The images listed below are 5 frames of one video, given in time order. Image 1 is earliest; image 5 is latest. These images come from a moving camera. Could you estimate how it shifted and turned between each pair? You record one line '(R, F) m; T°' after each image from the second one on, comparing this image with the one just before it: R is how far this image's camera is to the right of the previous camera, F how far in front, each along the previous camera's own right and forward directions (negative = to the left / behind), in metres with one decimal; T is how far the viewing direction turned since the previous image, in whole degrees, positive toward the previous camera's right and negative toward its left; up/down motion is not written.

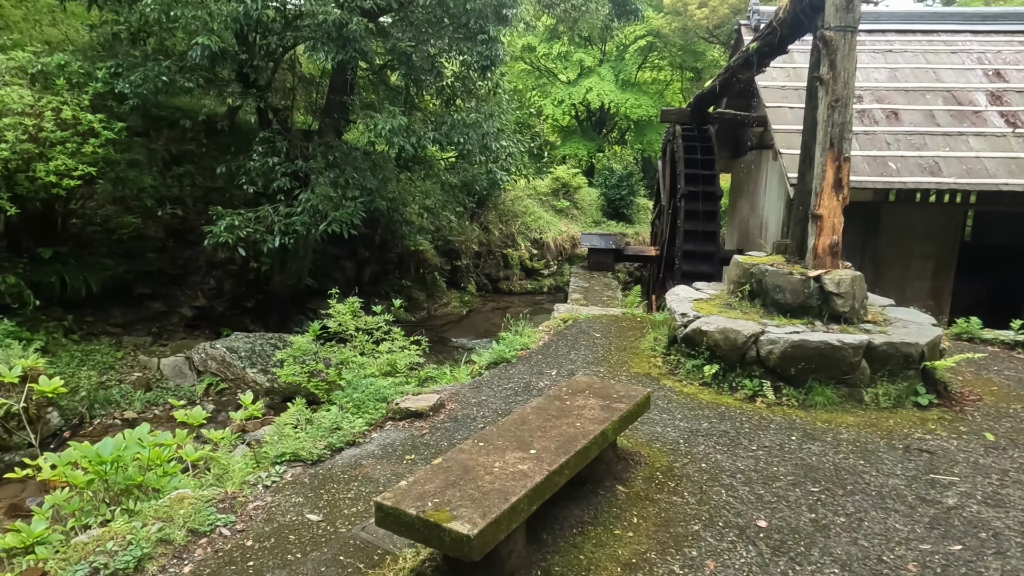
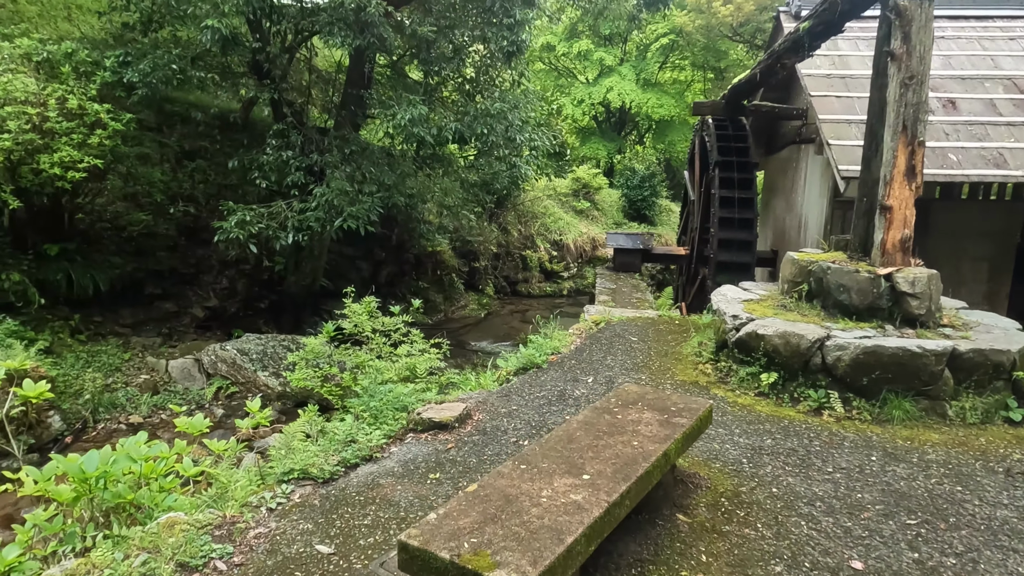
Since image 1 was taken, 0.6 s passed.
(-0.1, +0.3) m; -1°
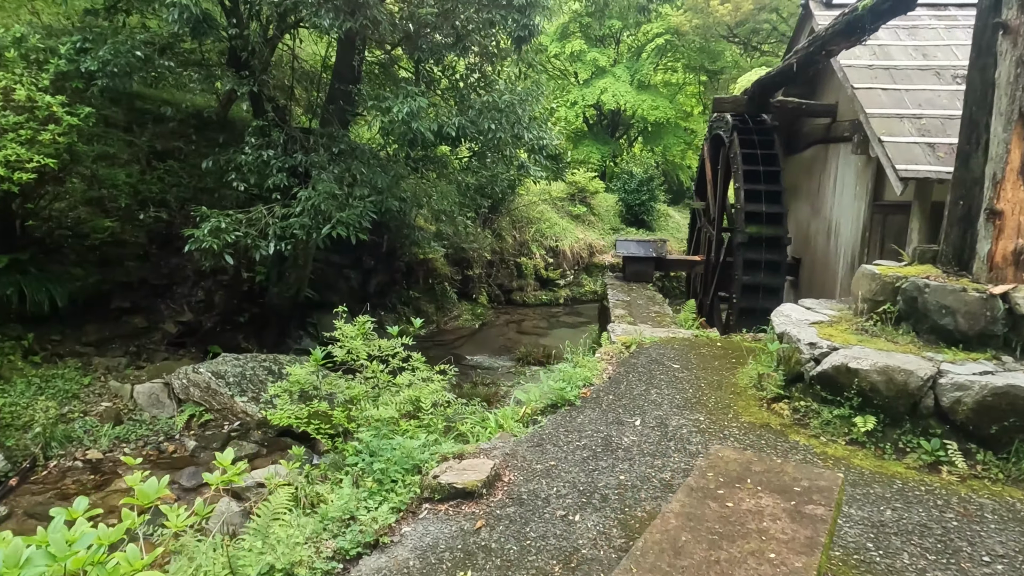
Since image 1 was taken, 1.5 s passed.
(-0.2, +0.6) m; +1°
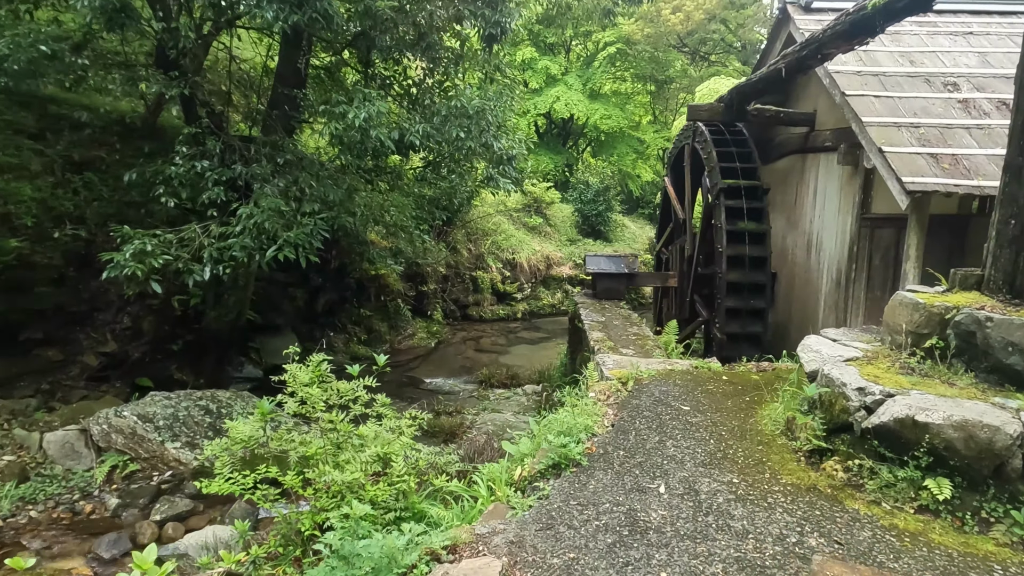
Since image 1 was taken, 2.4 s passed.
(-0.2, +0.5) m; +5°
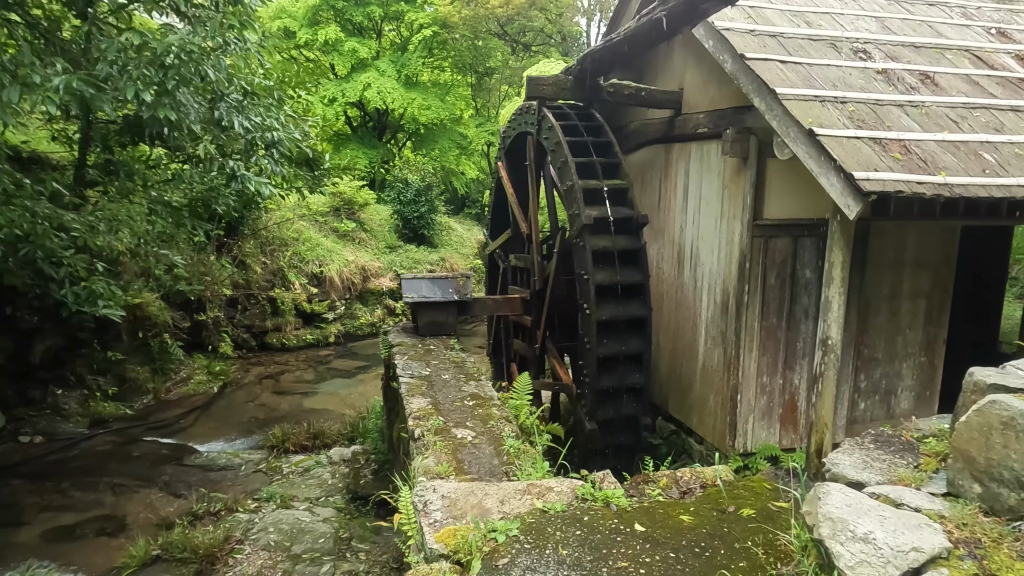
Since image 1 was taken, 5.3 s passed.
(+0.3, +1.7) m; +15°
